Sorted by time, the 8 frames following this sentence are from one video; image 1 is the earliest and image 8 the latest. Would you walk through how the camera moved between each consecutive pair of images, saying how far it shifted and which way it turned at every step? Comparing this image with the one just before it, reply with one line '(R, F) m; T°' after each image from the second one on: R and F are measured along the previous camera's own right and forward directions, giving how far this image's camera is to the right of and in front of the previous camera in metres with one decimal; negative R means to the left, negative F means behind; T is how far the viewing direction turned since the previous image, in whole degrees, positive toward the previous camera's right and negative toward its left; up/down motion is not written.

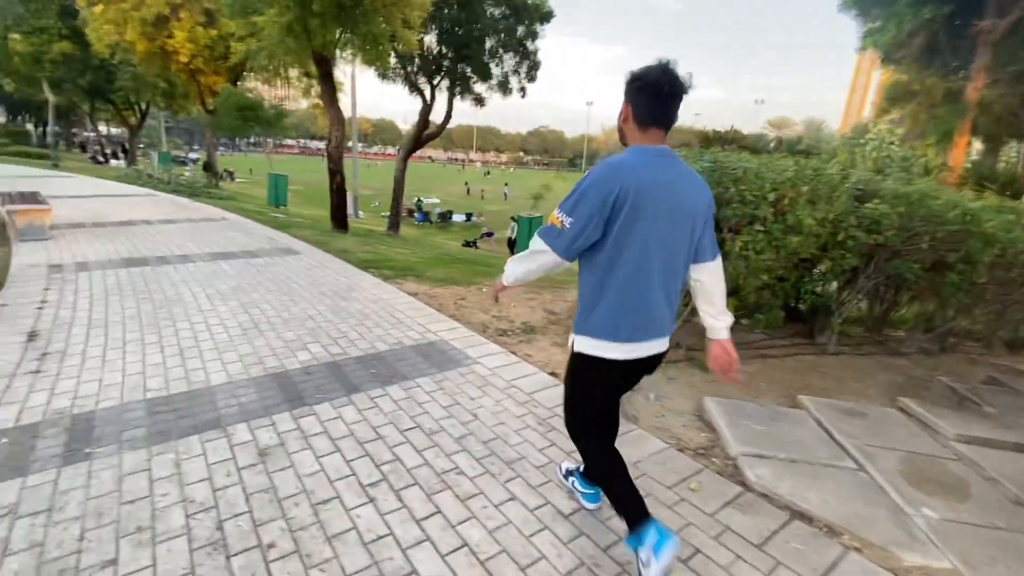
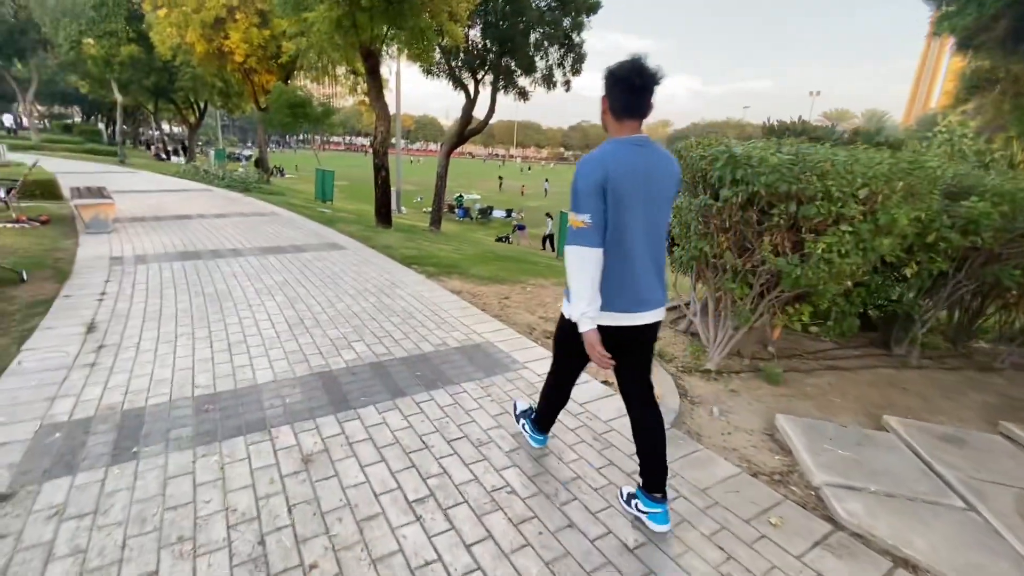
(-0.1, +0.2) m; -4°
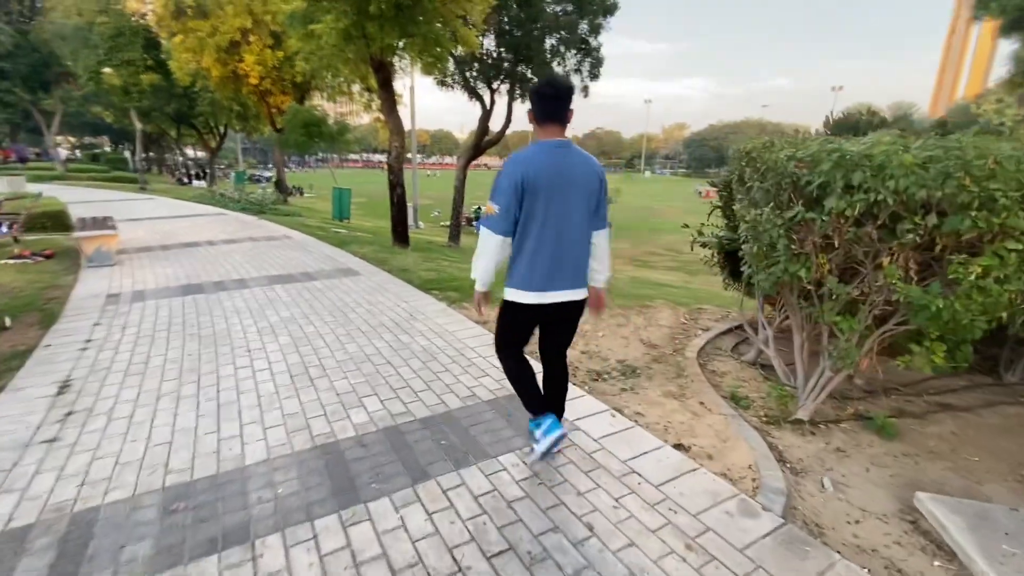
(-0.1, +0.7) m; -2°
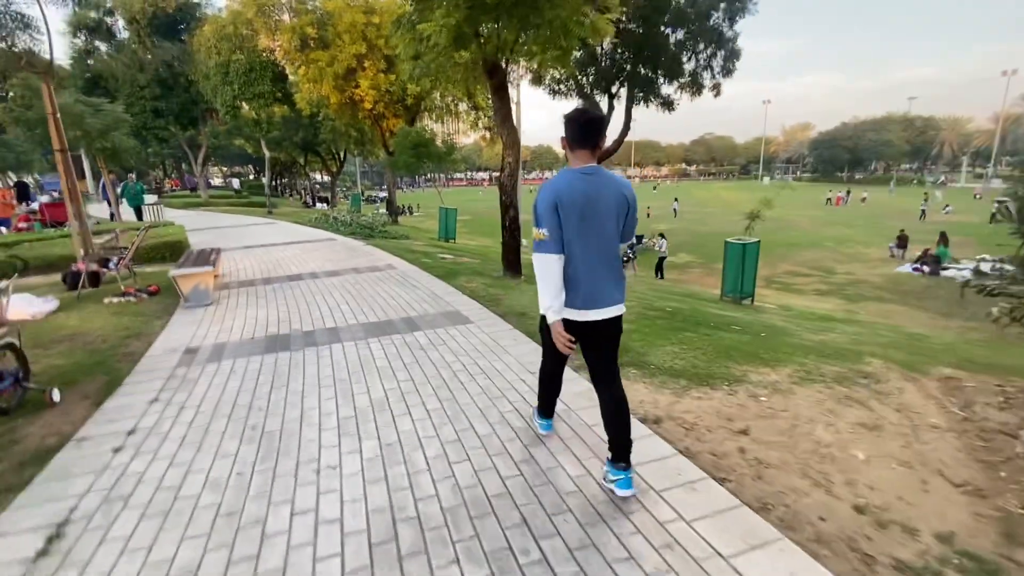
(-0.6, +1.6) m; -12°
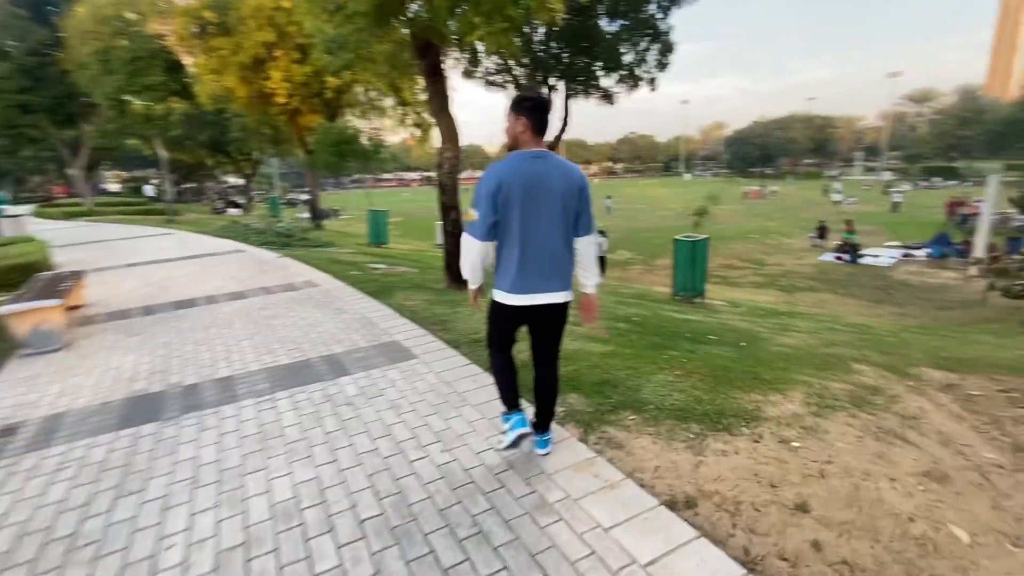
(-0.1, +1.1) m; +8°
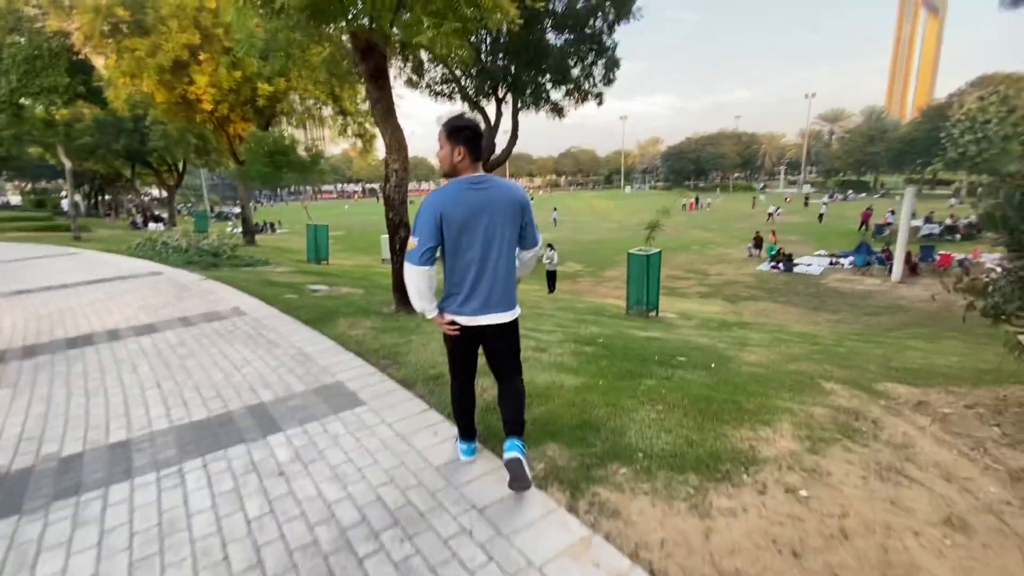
(-0.1, +0.5) m; +6°
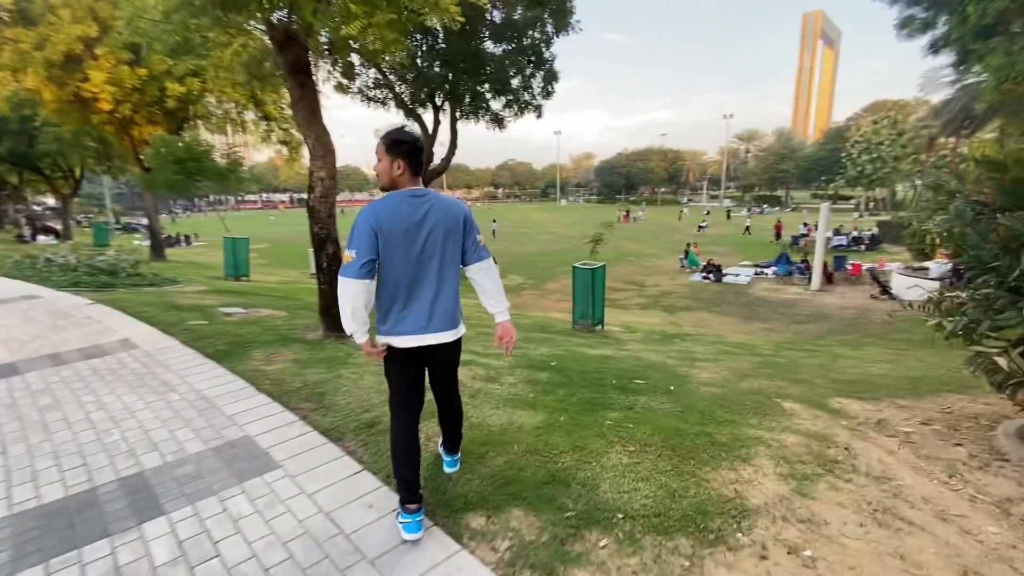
(-0.1, +0.6) m; +7°
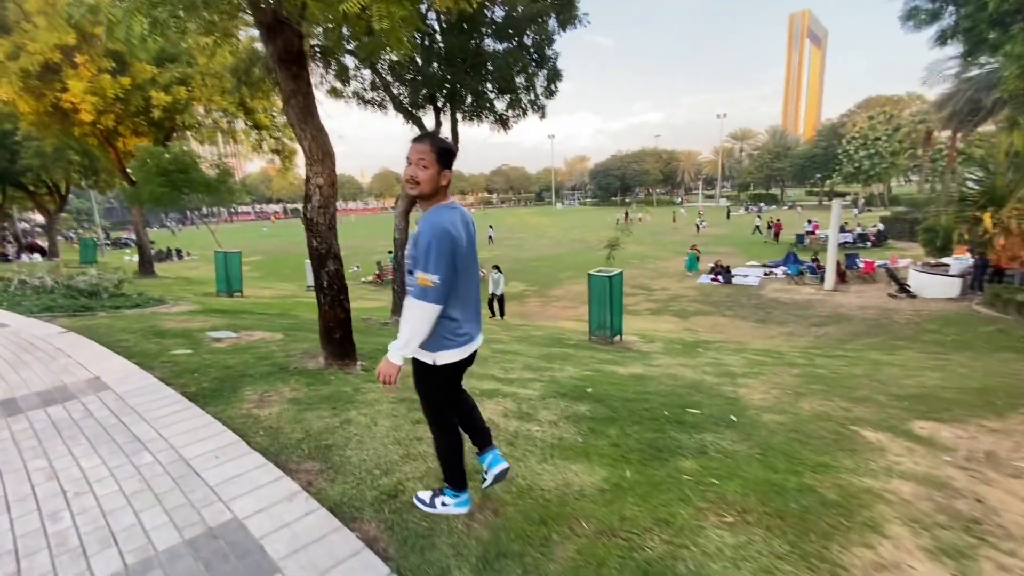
(-0.3, +0.7) m; 0°
